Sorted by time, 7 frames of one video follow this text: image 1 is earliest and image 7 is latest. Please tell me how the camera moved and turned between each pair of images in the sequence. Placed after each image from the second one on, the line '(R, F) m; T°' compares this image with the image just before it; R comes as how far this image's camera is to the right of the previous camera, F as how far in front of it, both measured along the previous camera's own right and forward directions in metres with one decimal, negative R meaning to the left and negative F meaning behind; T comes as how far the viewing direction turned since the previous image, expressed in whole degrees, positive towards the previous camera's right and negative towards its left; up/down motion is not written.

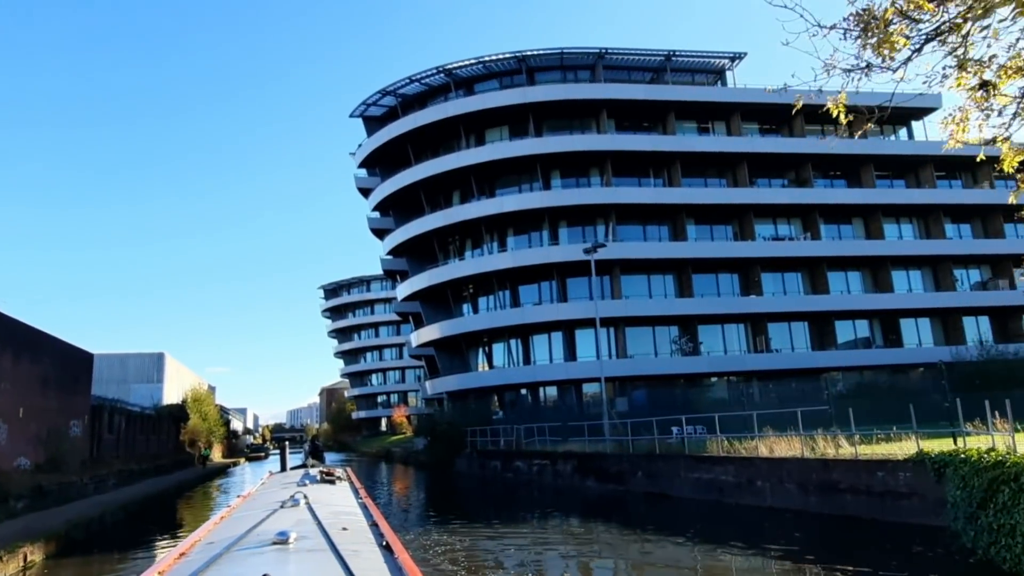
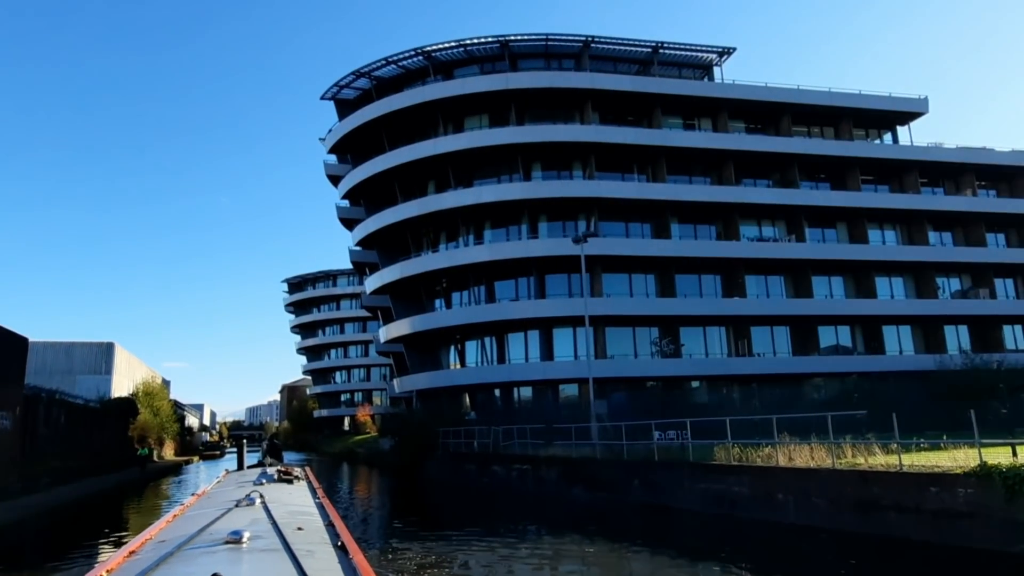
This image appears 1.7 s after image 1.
(-0.5, +1.7) m; +3°
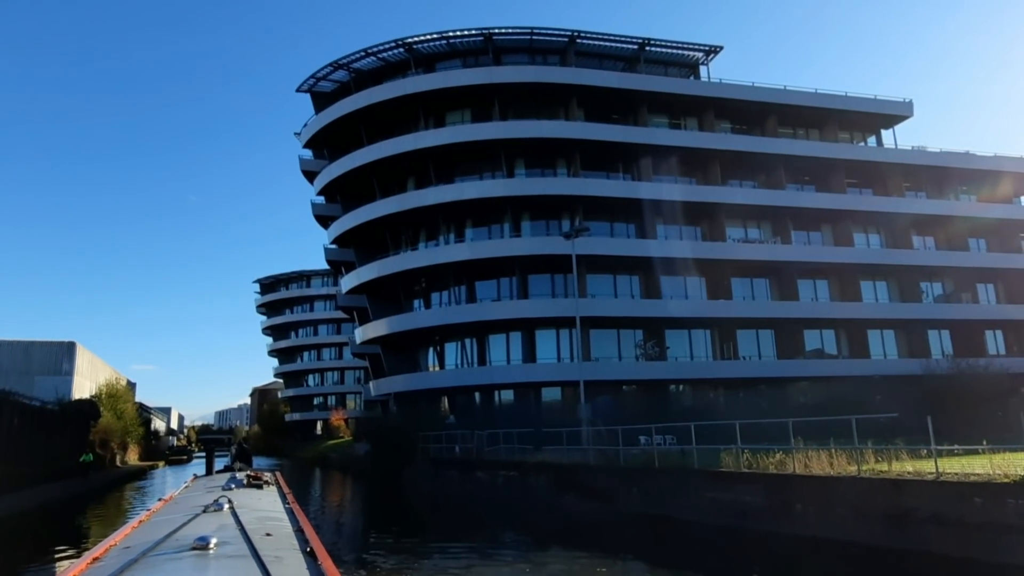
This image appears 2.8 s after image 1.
(-0.3, +1.1) m; +2°
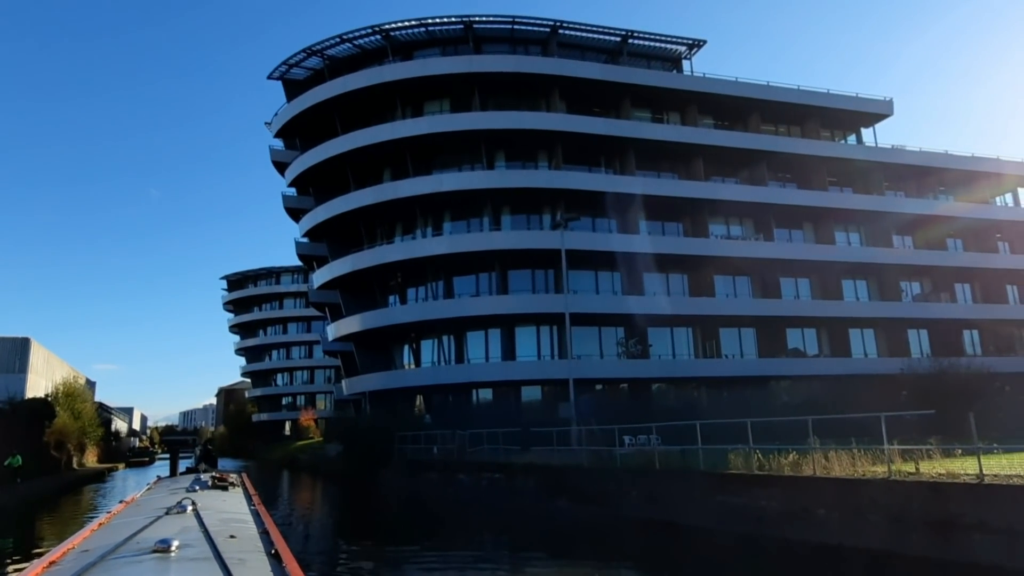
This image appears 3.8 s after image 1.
(-0.4, +1.0) m; +2°
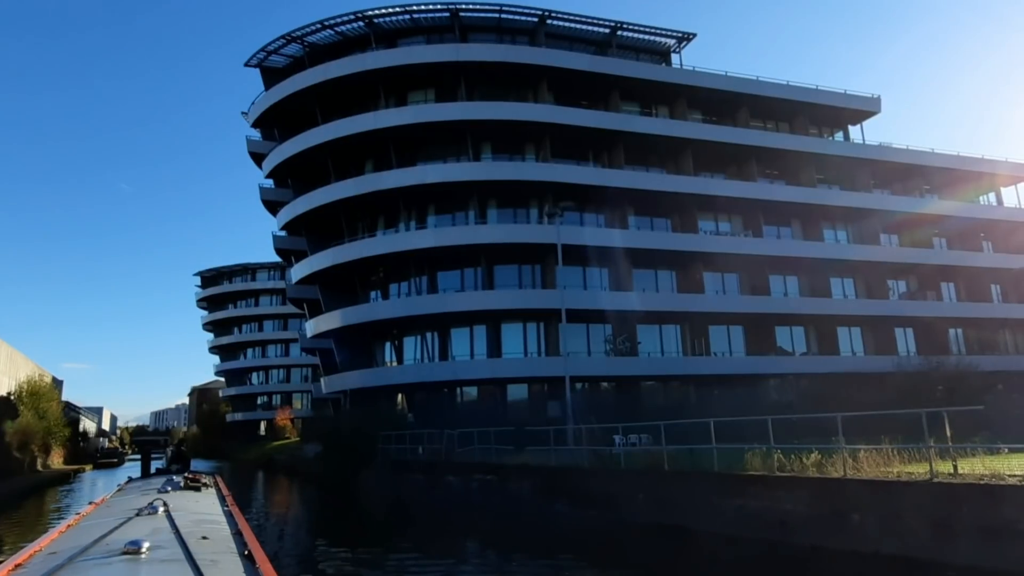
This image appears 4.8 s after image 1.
(-0.4, +0.9) m; +2°
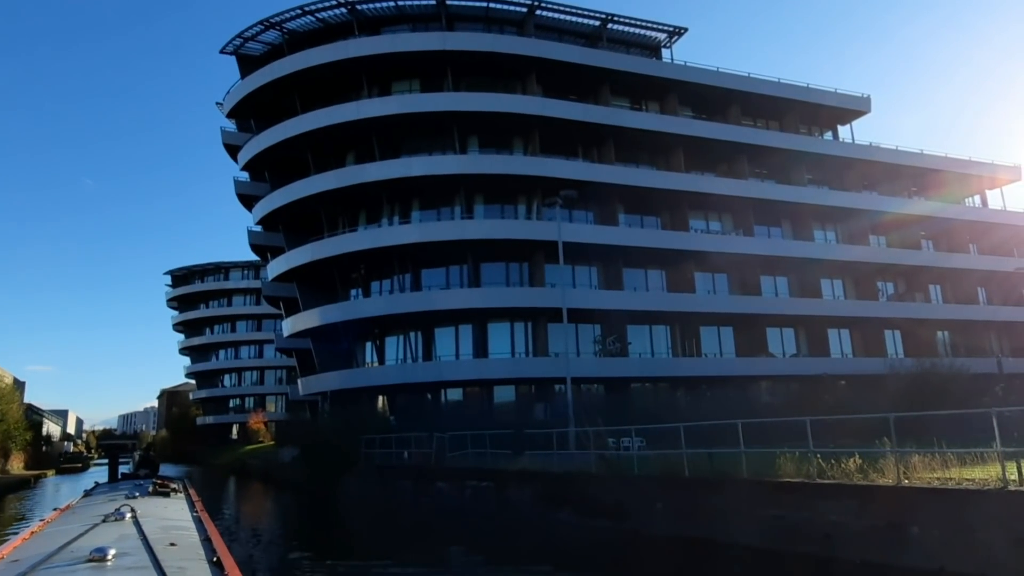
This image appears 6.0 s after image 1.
(-0.5, +1.1) m; +2°
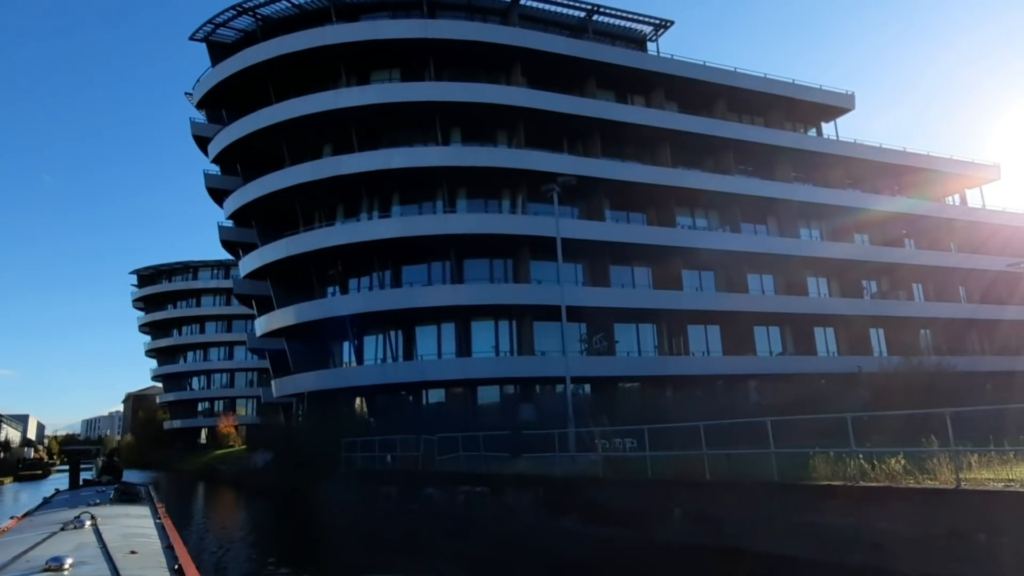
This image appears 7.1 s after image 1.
(-0.5, +1.0) m; +2°
